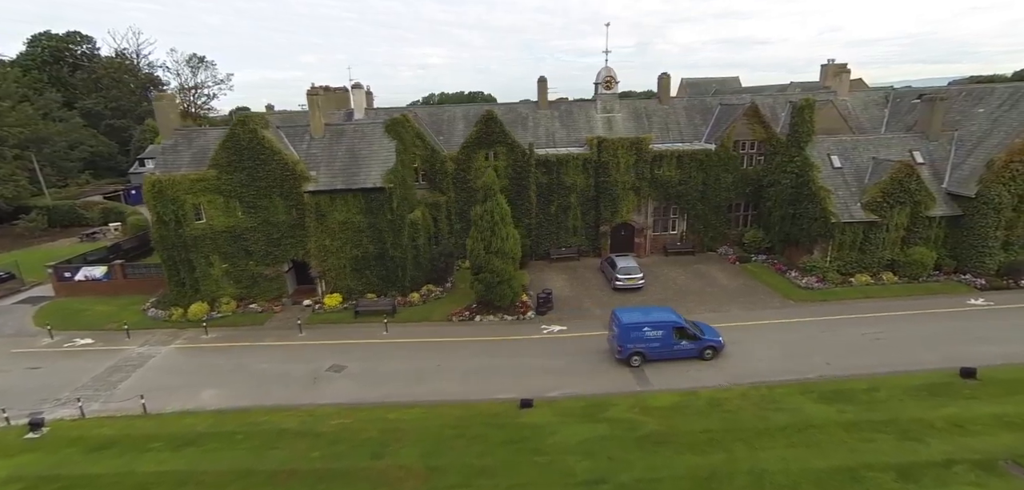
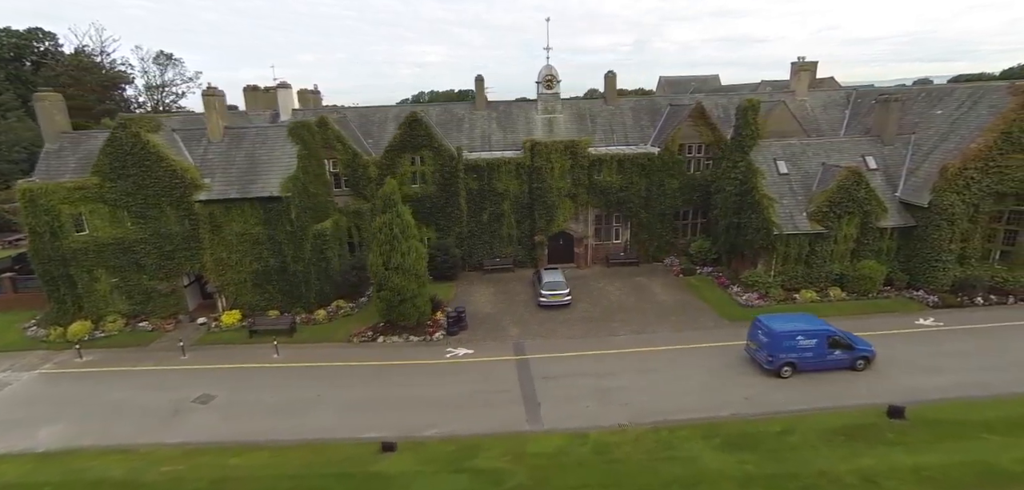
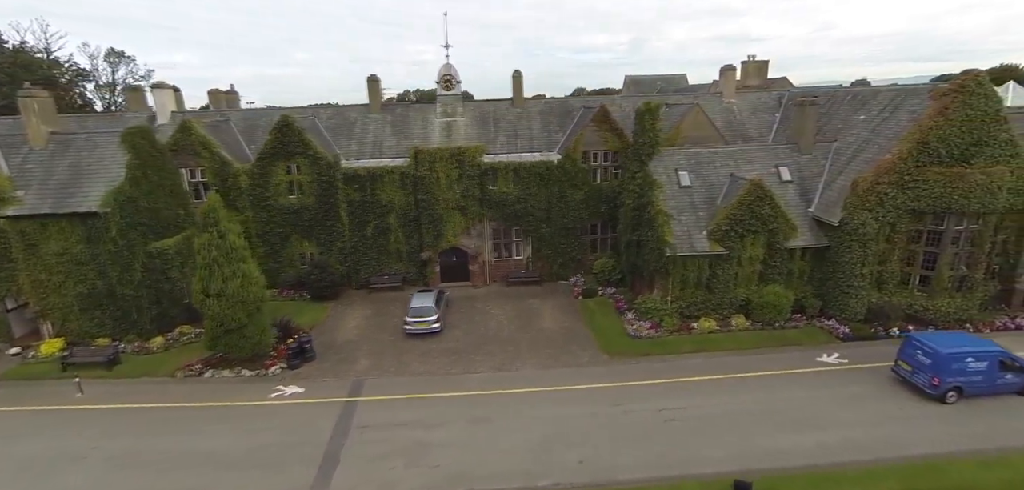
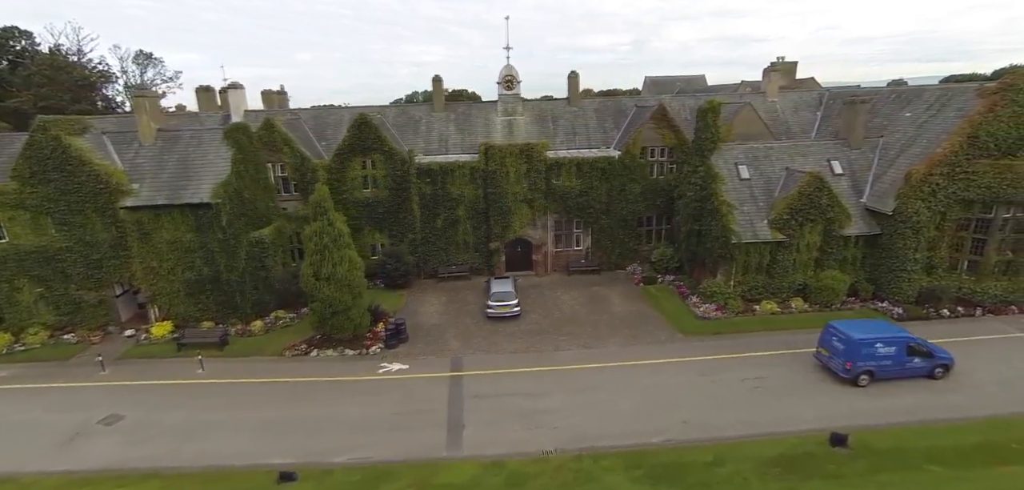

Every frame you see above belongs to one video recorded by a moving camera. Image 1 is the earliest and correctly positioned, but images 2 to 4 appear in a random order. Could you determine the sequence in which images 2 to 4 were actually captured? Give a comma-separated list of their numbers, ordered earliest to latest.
2, 4, 3
